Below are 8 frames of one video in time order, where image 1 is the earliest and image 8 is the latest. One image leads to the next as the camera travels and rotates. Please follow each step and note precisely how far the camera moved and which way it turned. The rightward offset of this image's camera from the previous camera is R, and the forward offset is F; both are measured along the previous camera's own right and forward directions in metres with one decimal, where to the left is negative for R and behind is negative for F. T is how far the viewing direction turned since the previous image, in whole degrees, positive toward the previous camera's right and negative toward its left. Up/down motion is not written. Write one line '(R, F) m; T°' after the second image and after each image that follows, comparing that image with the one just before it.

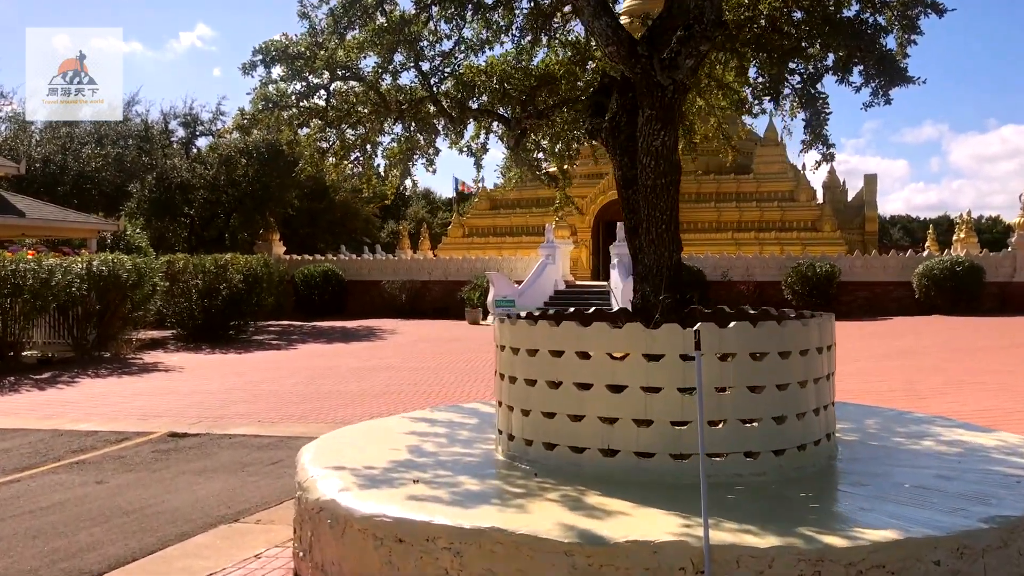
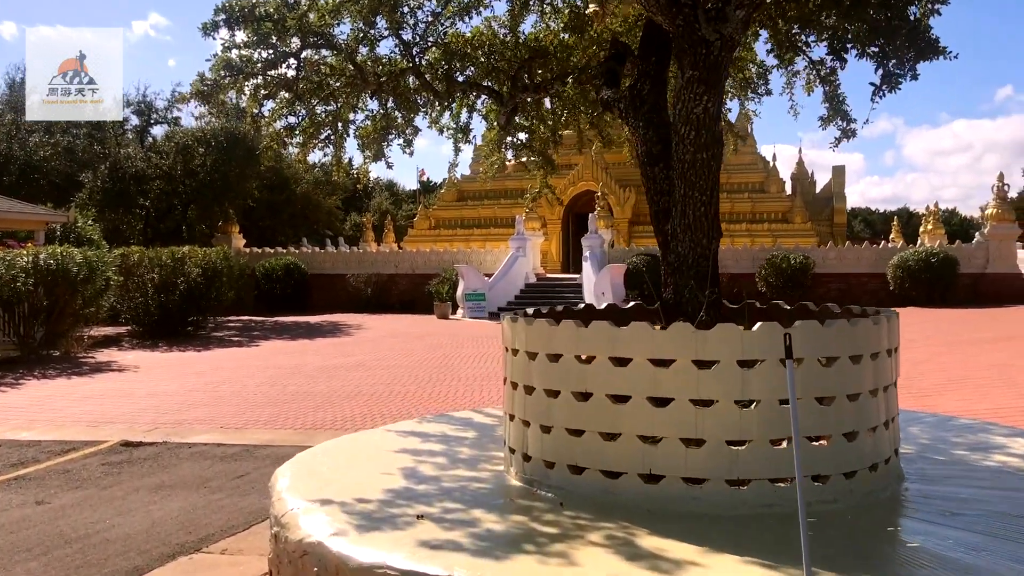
(-0.2, +0.7) m; +2°
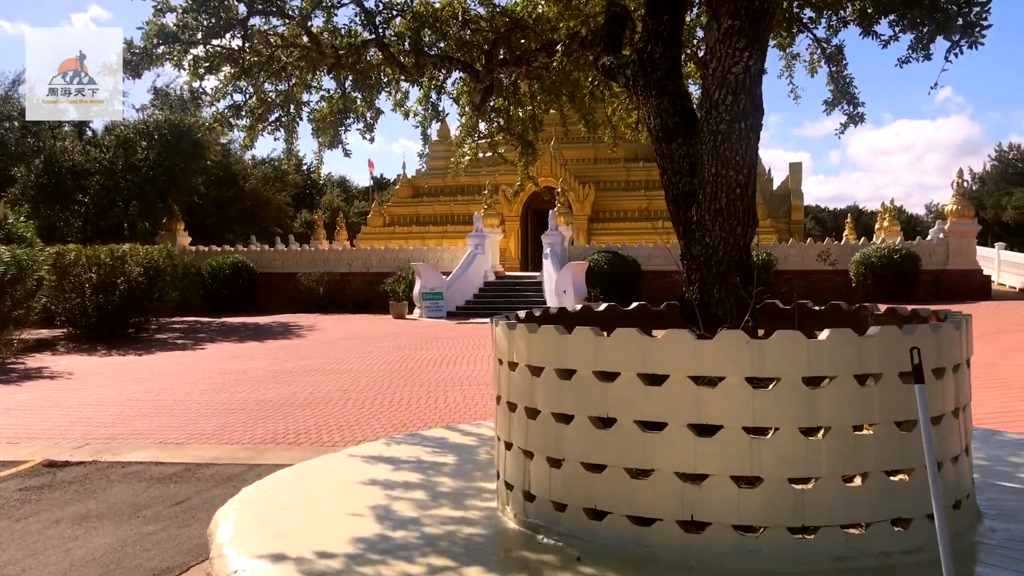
(-0.2, +0.7) m; +3°
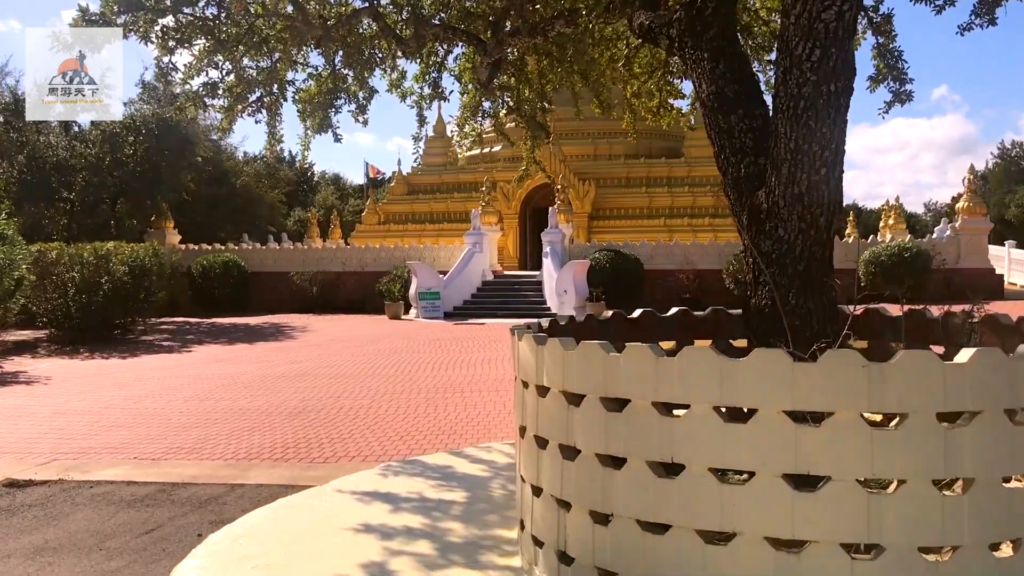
(-0.1, +0.6) m; 0°
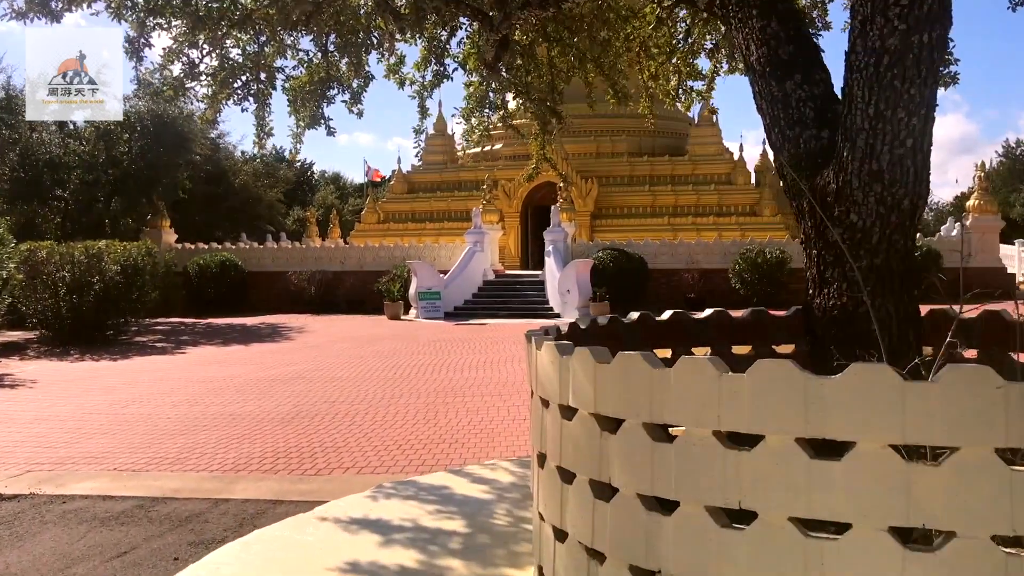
(0.0, +0.5) m; 0°
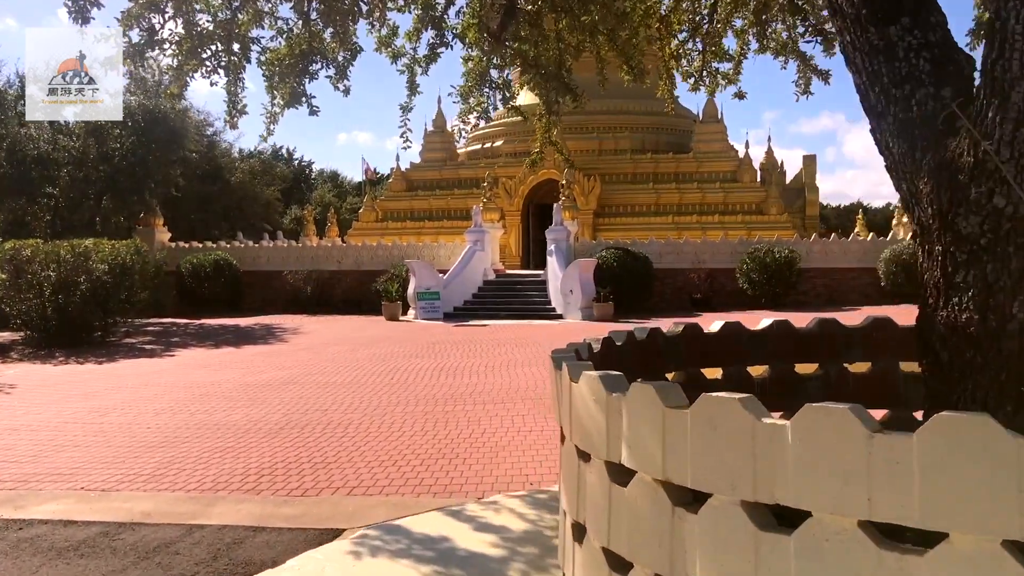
(0.0, +0.6) m; 0°
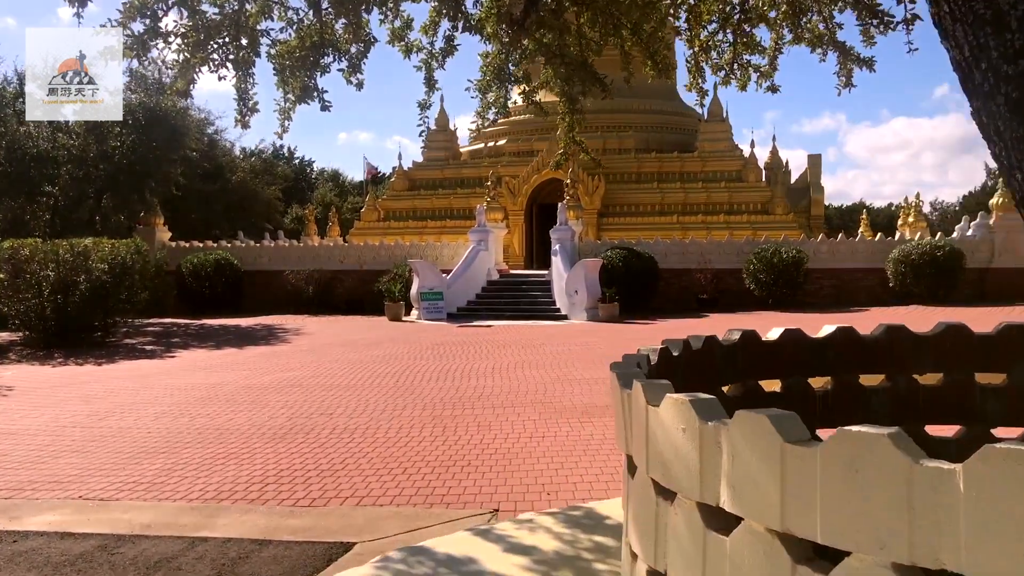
(-0.1, +0.2) m; 0°
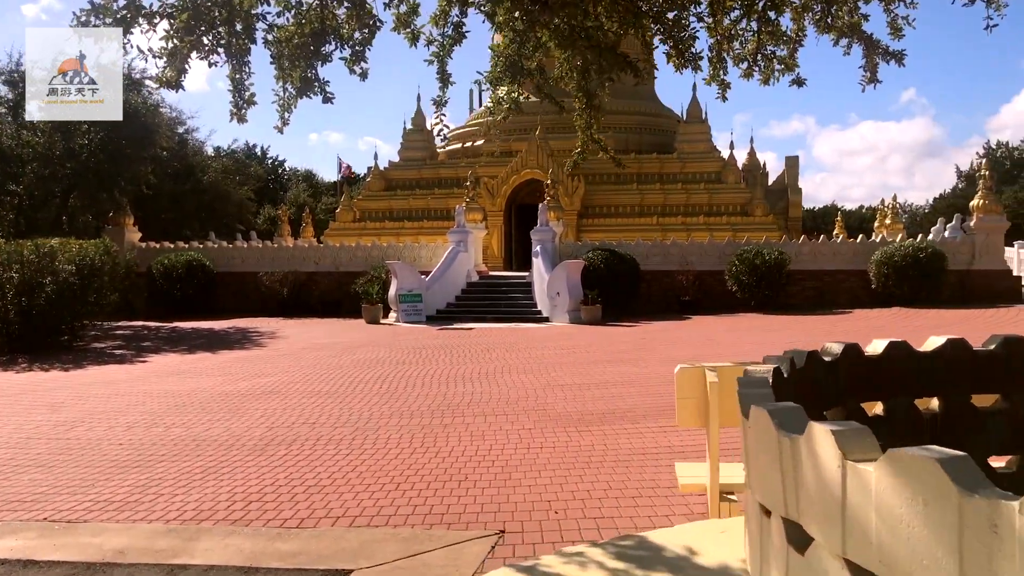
(-0.2, +0.4) m; +2°
